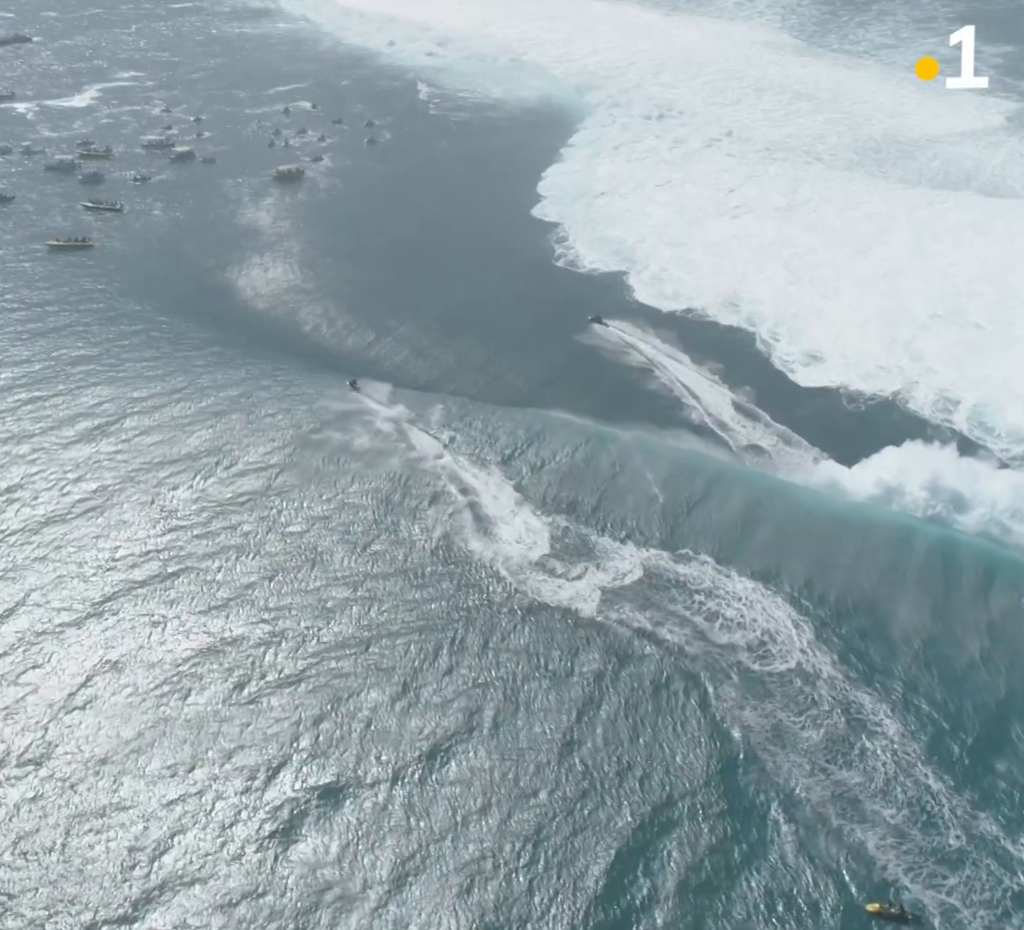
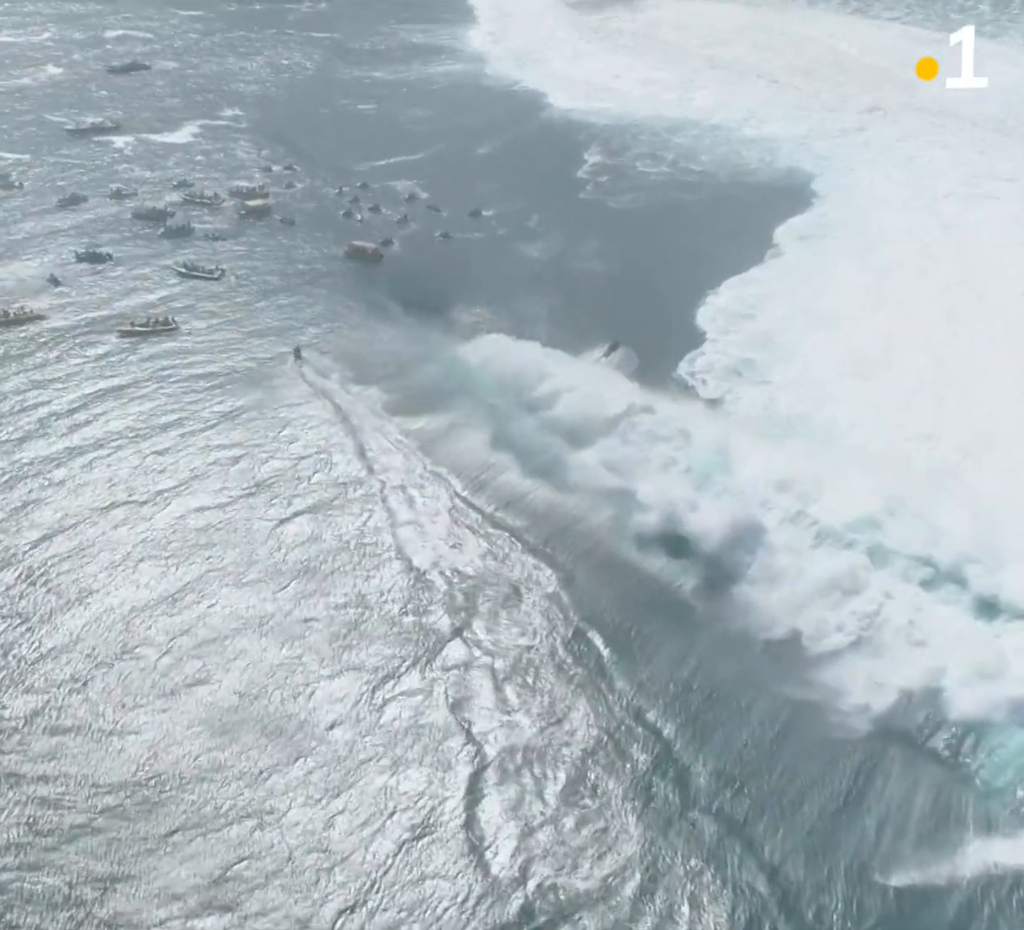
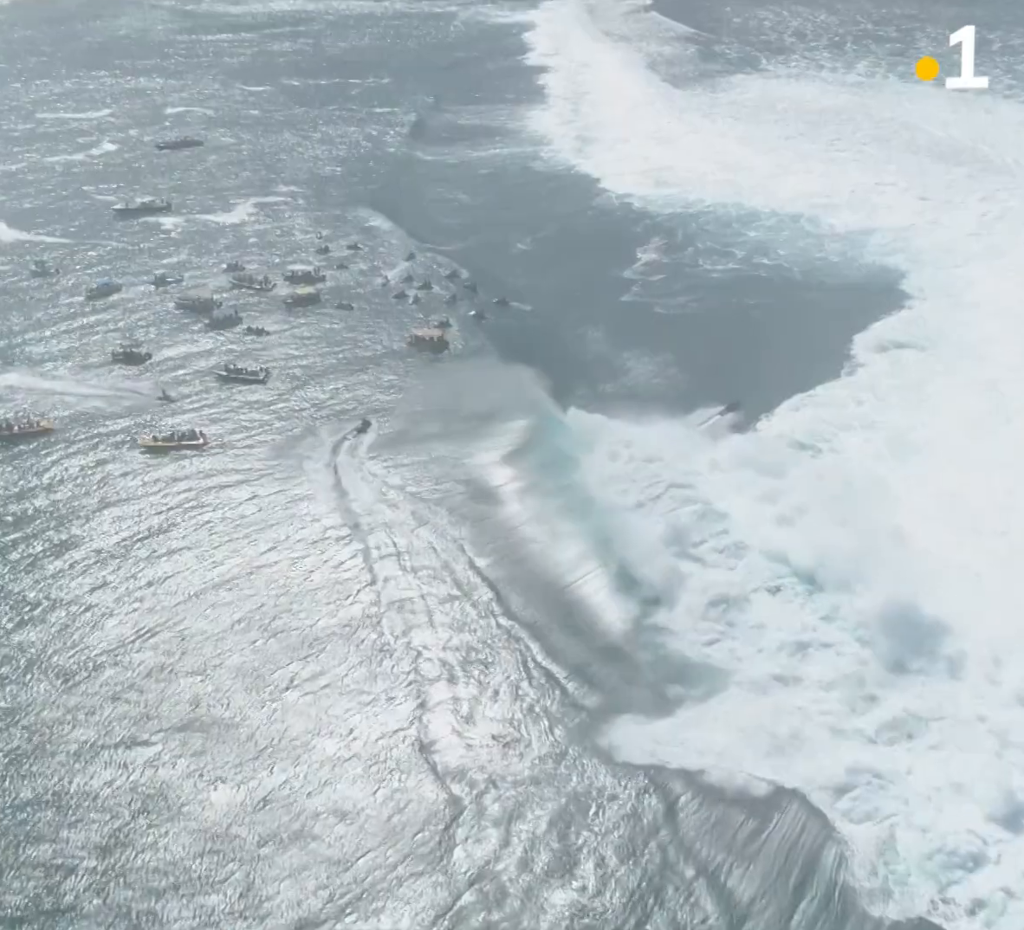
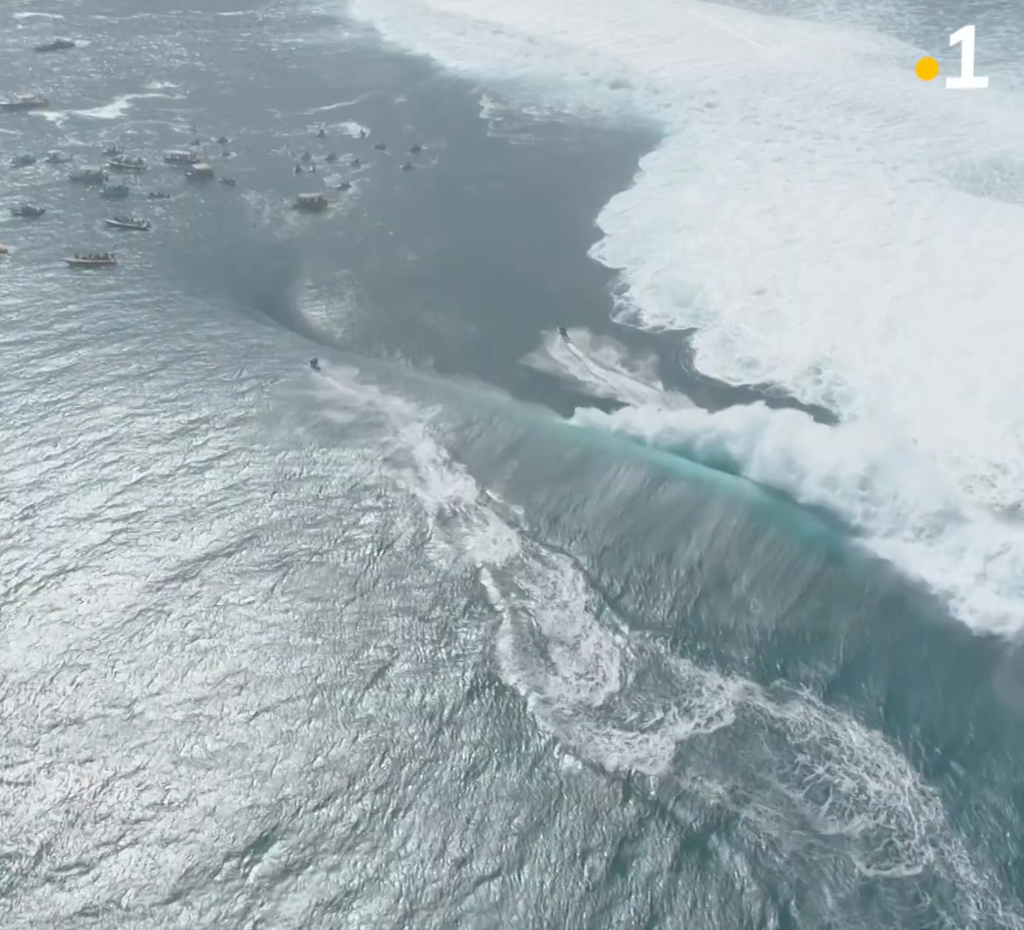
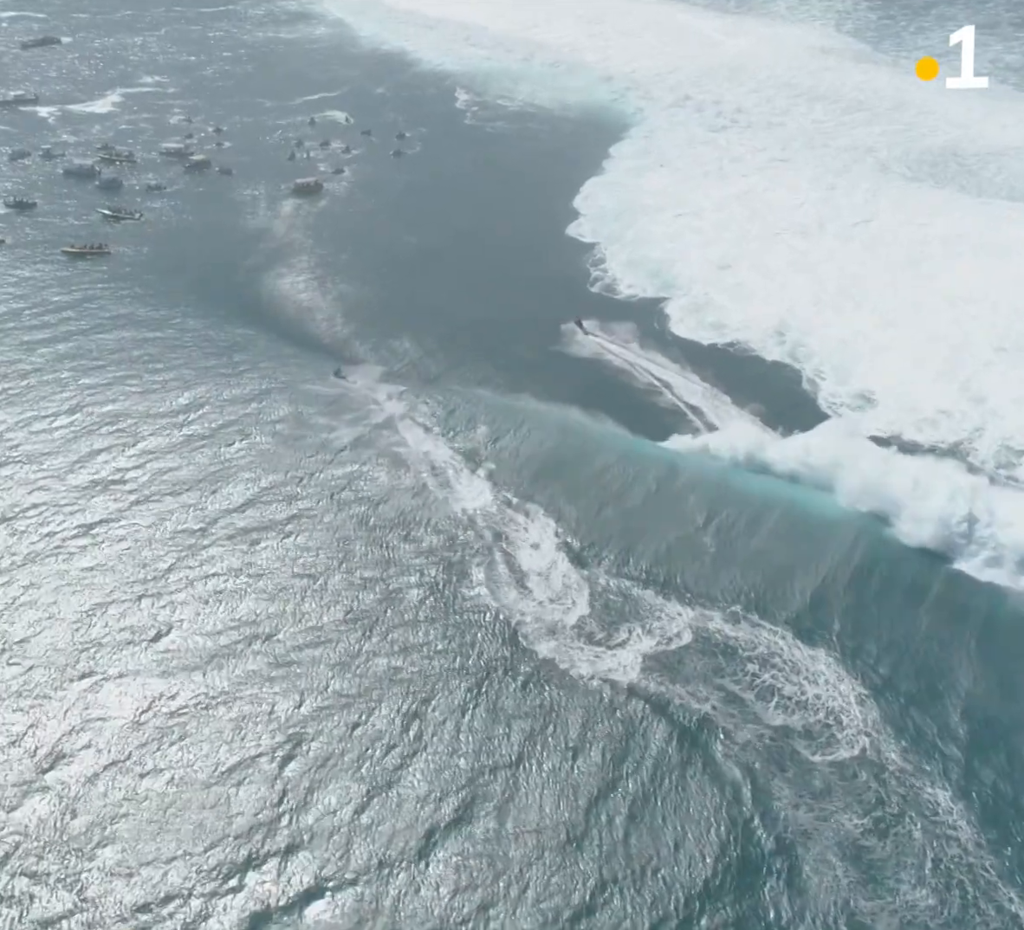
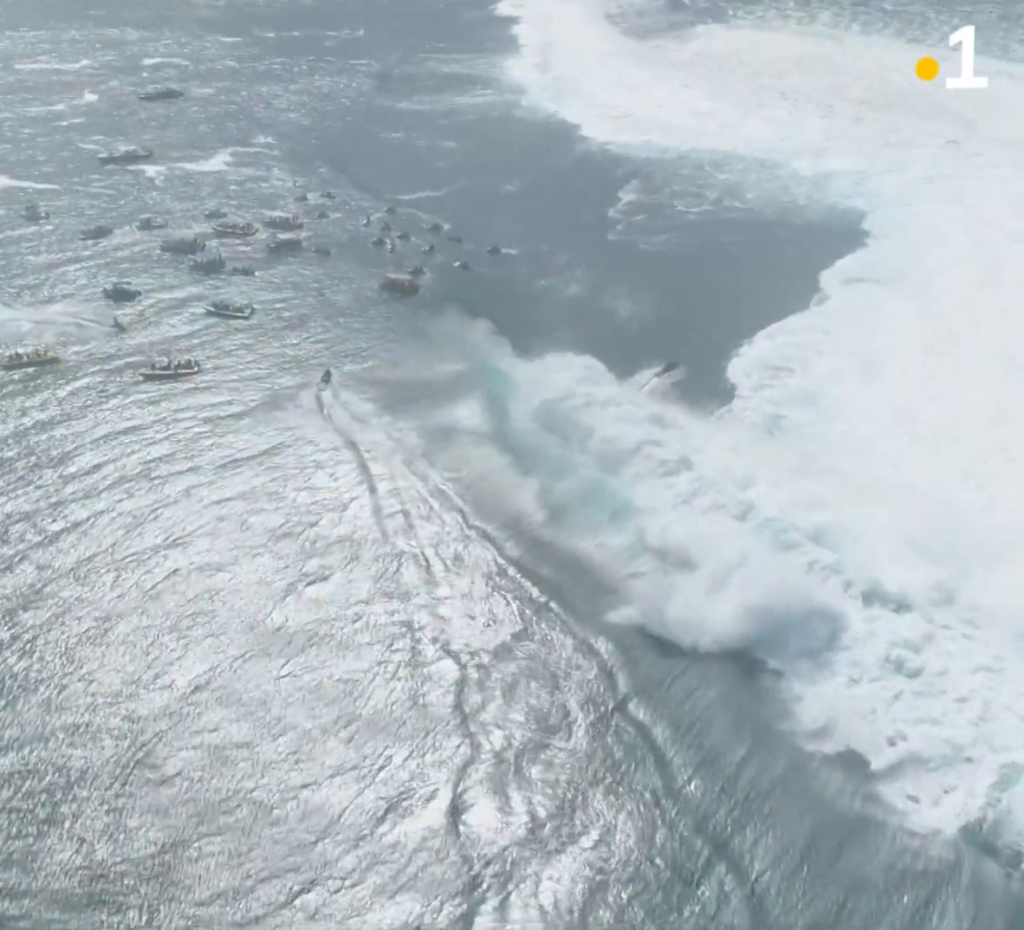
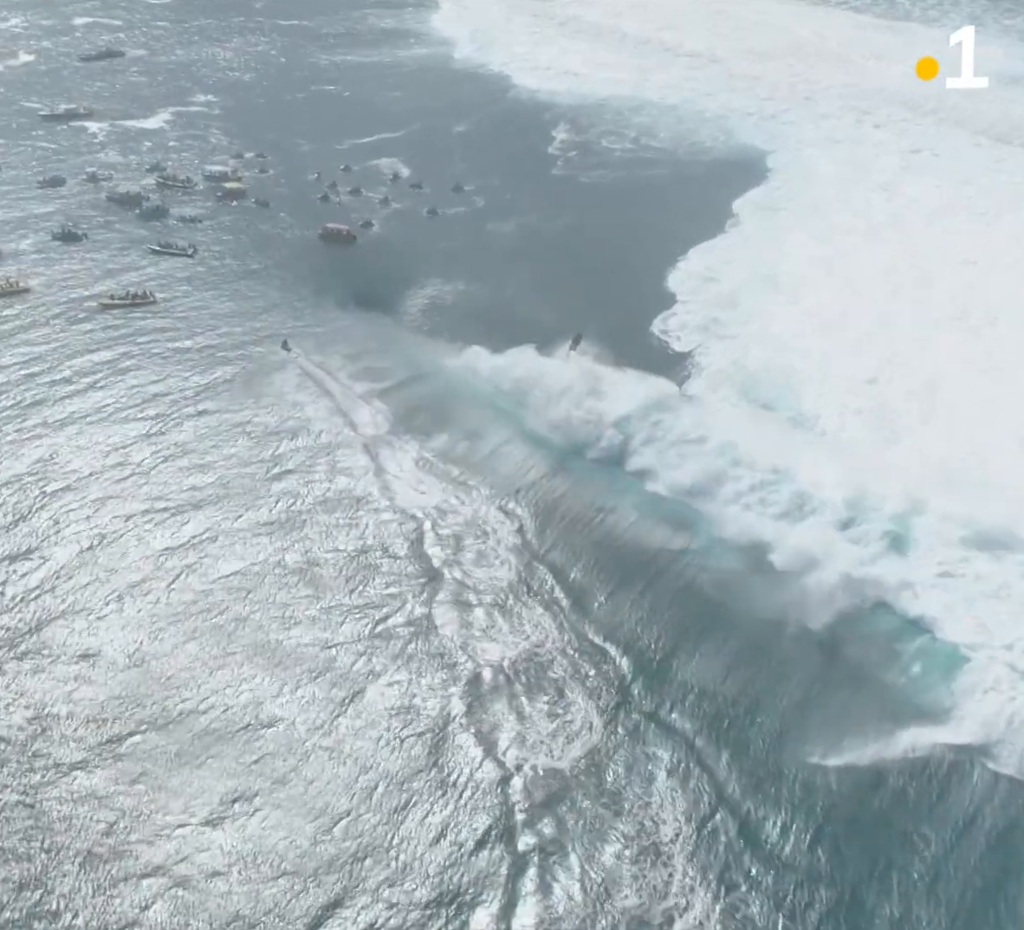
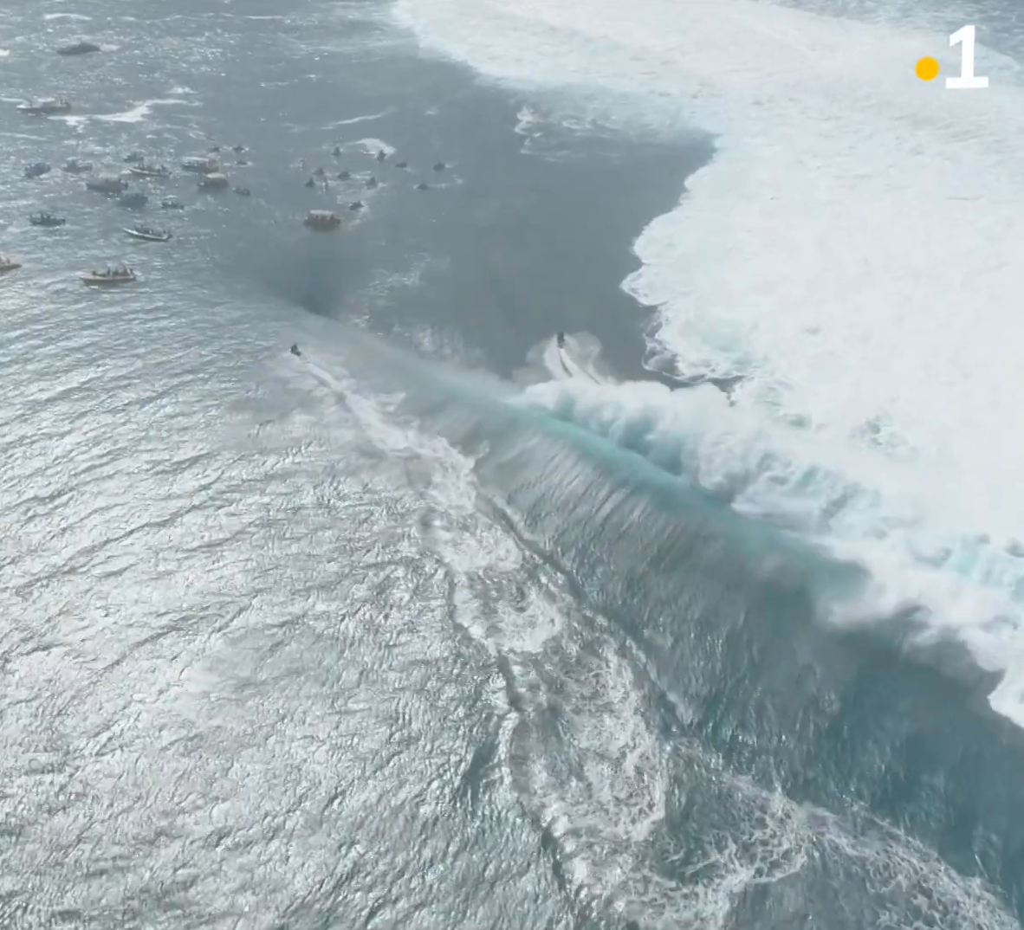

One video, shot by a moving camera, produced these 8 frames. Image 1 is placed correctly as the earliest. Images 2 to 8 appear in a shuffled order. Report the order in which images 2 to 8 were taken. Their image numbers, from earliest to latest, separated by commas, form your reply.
5, 4, 8, 7, 2, 6, 3
